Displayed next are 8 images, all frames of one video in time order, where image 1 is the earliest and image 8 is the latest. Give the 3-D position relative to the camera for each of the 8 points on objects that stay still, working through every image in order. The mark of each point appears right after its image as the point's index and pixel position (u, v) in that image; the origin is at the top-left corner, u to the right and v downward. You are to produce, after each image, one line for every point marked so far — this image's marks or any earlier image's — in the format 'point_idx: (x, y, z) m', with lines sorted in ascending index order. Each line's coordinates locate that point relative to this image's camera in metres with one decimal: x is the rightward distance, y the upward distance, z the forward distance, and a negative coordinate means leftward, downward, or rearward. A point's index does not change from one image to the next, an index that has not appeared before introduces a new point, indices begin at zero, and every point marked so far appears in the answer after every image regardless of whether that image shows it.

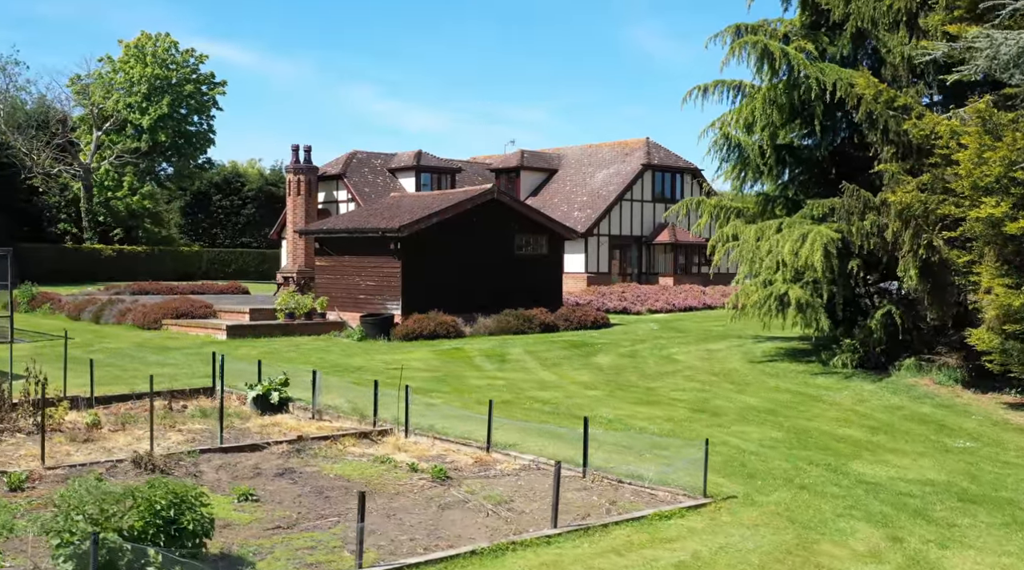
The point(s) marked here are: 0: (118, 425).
0: (-5.8, -2.1, +16.0) m
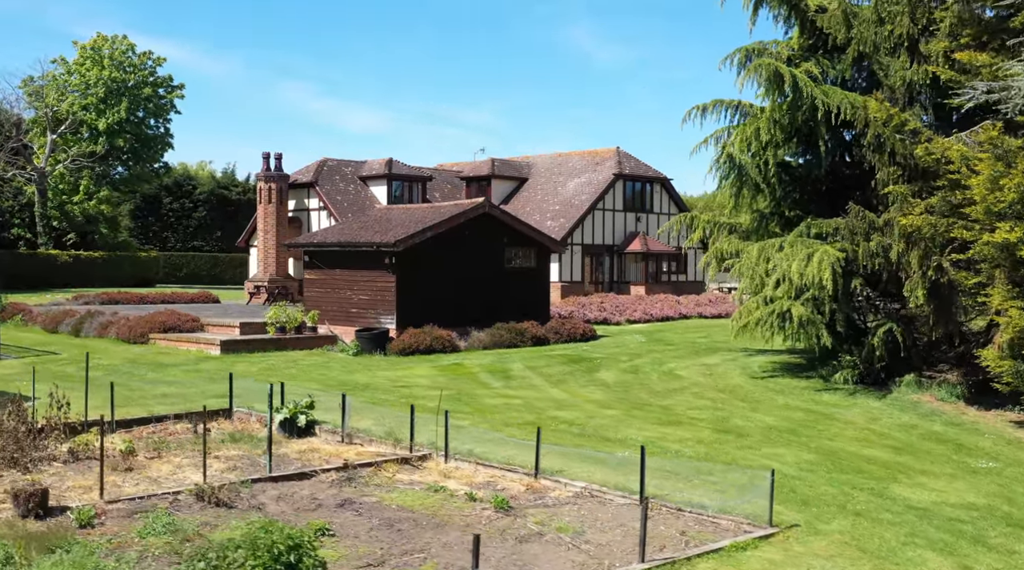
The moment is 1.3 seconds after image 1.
0: (-5.2, -2.5, +15.9) m
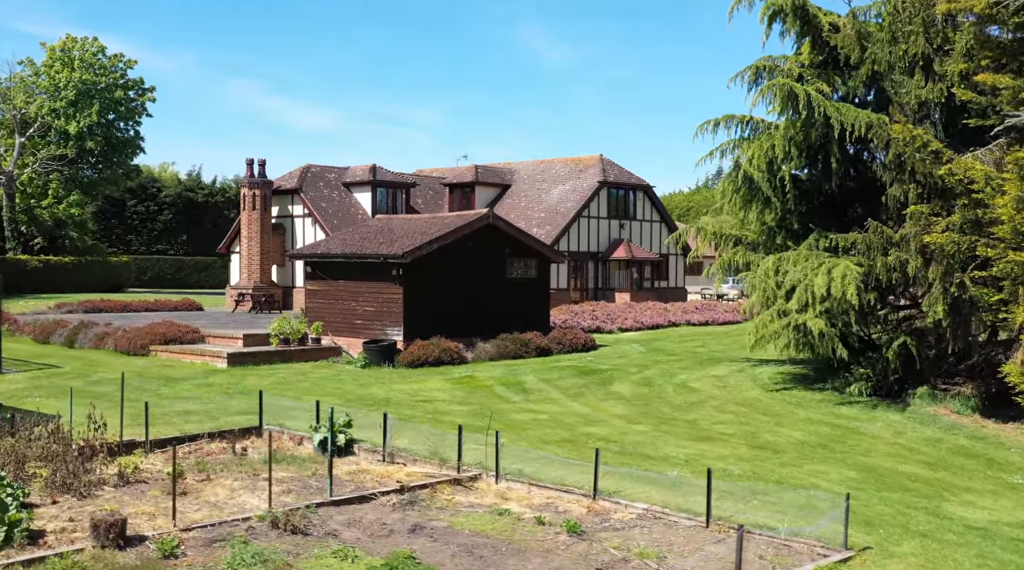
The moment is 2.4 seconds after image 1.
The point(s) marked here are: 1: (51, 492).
0: (-4.5, -2.8, +15.7) m
1: (-6.1, -2.8, +14.4) m
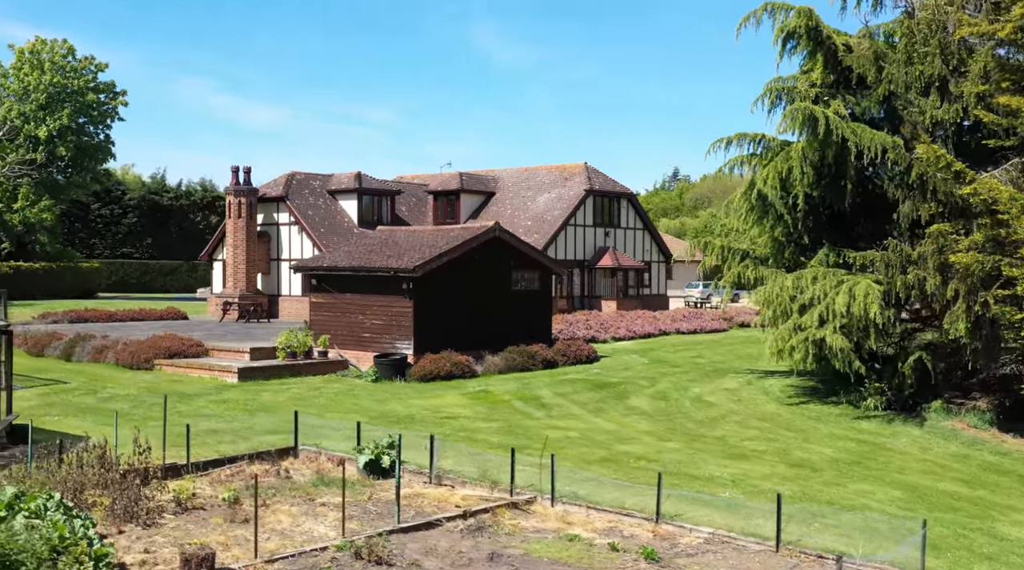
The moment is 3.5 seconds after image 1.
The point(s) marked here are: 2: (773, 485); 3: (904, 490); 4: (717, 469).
0: (-3.7, -3.1, +15.7) m
1: (-5.2, -3.1, +14.3) m
2: (+4.1, -3.1, +16.9) m
3: (+6.1, -3.2, +16.9) m
4: (+3.4, -3.1, +18.1) m
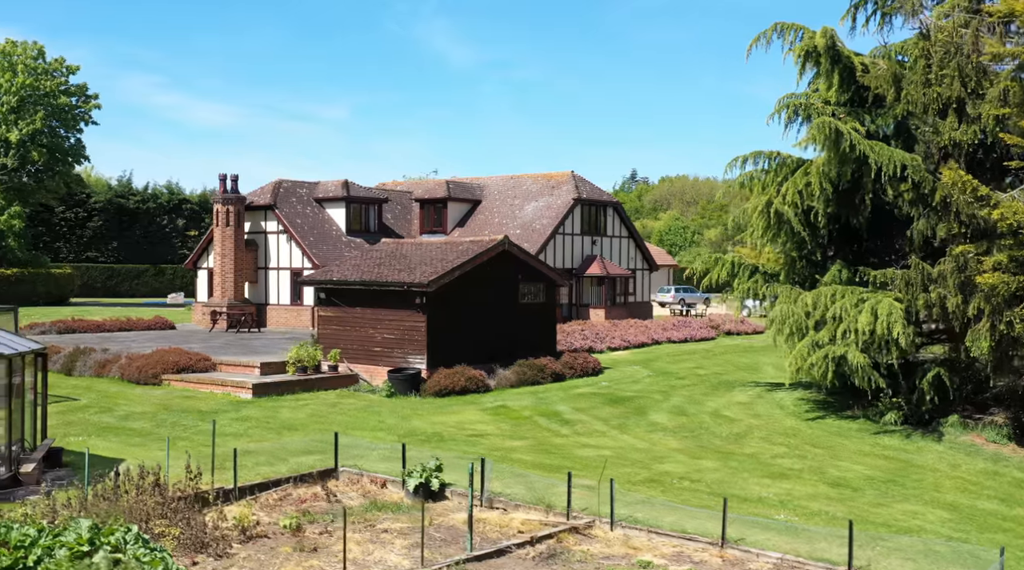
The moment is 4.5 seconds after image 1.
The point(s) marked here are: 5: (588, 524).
0: (-2.8, -3.5, +15.7) m
1: (-4.3, -3.5, +14.2) m
2: (+4.9, -3.5, +17.2) m
3: (+7.0, -3.6, +17.3) m
4: (+4.2, -3.4, +18.4) m
5: (+1.1, -3.5, +16.0) m
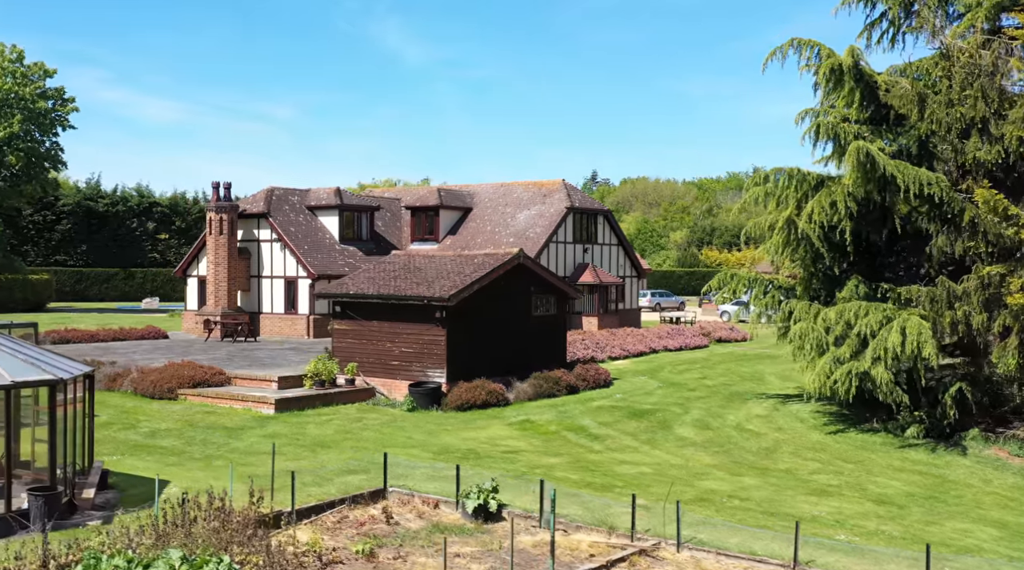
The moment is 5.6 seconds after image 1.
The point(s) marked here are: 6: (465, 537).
0: (-1.8, -3.9, +15.7) m
1: (-3.2, -3.9, +14.2) m
2: (+5.9, -3.9, +17.6) m
3: (+7.9, -4.0, +17.7) m
4: (+5.1, -3.8, +18.7) m
5: (+2.1, -3.9, +16.2) m
6: (-0.7, -3.9, +16.7) m
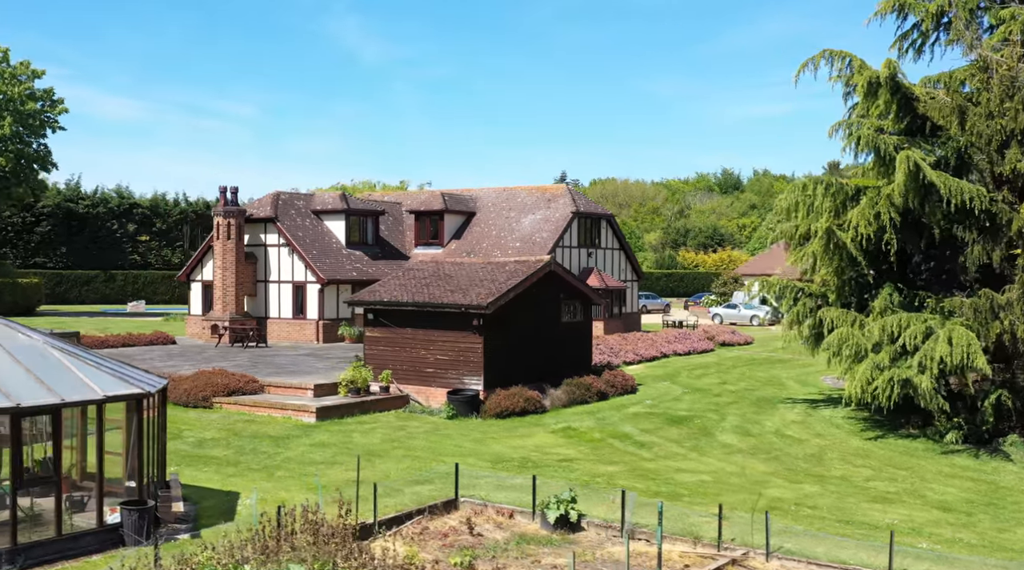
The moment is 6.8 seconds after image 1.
0: (-0.4, -4.1, +15.9) m
1: (-1.7, -4.1, +14.3) m
2: (+7.2, -4.1, +17.9) m
3: (+9.3, -4.2, +18.1) m
4: (+6.5, -4.0, +19.0) m
5: (+3.5, -4.1, +16.5) m
6: (+0.6, -4.1, +16.9) m
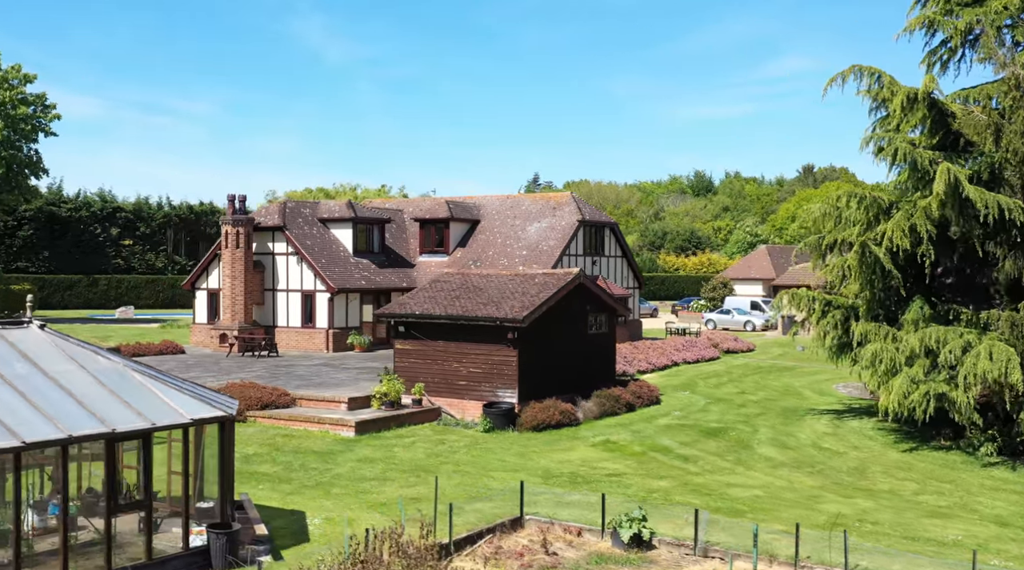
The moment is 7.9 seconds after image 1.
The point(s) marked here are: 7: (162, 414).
0: (+0.9, -4.4, +16.0) m
1: (-0.4, -4.4, +14.4) m
2: (+8.5, -4.4, +18.3) m
3: (+10.5, -4.5, +18.5) m
4: (+7.7, -4.4, +19.3) m
5: (+4.8, -4.4, +16.7) m
6: (+1.9, -4.4, +17.1) m
7: (-5.3, -1.9, +16.3) m
